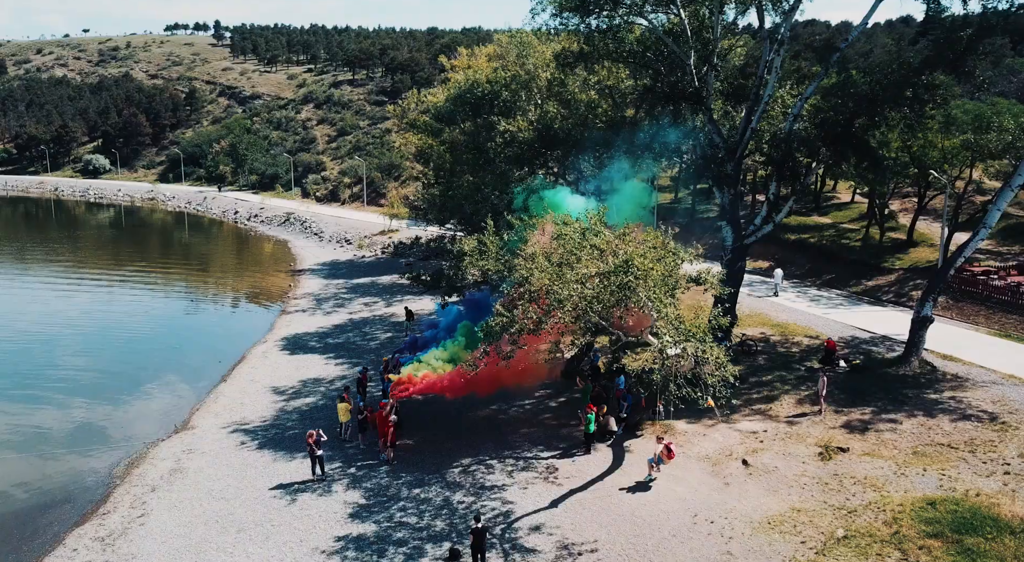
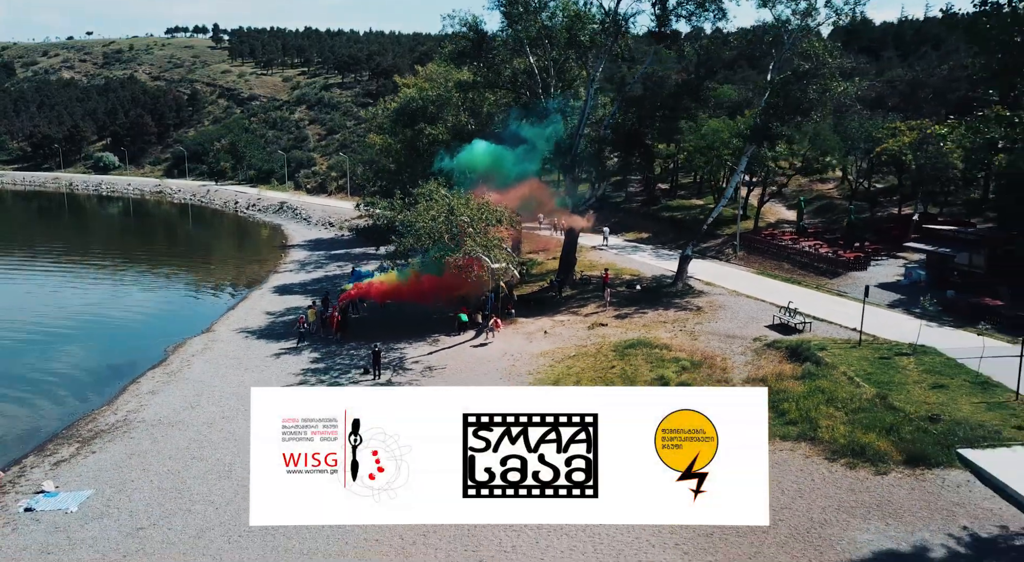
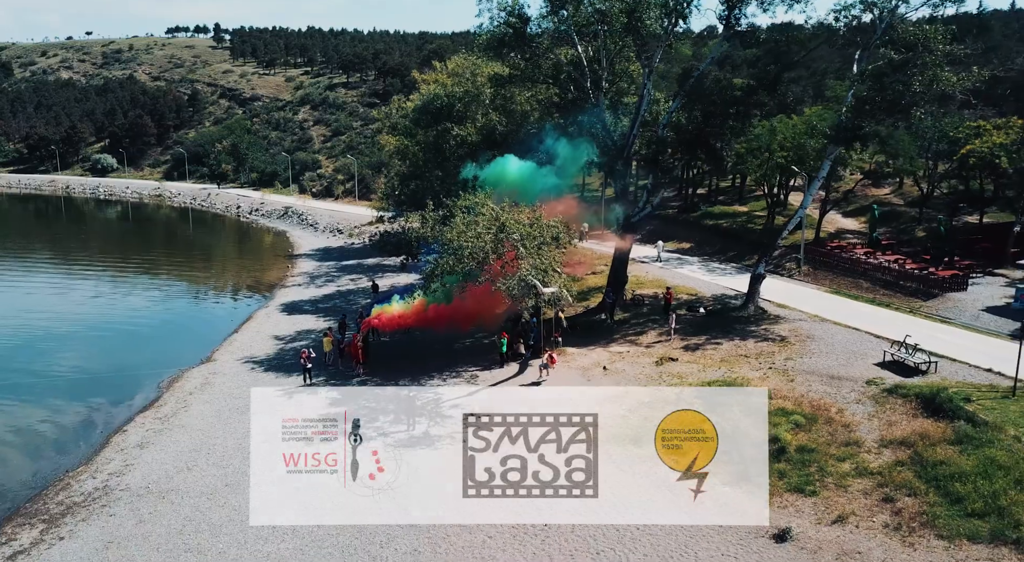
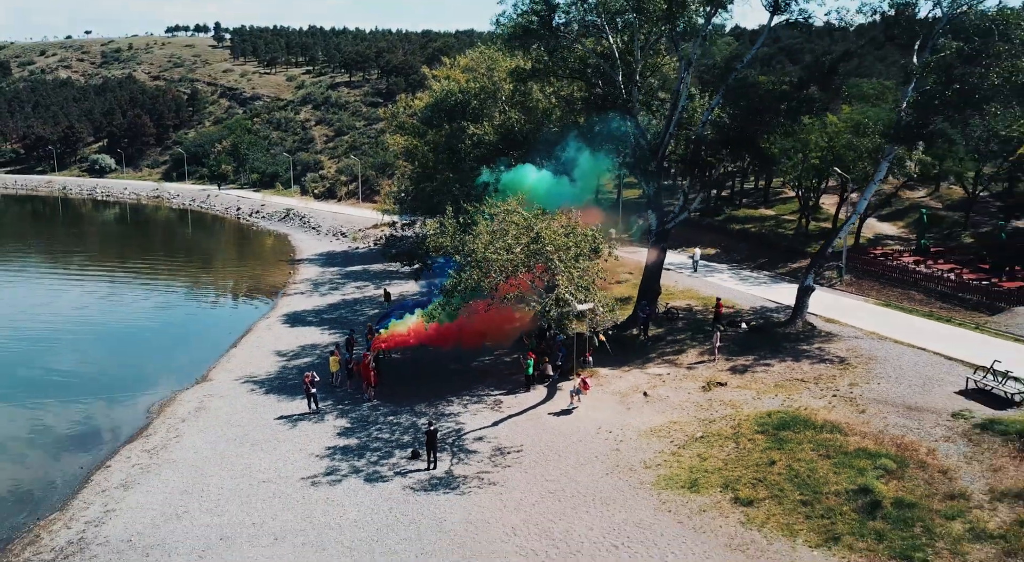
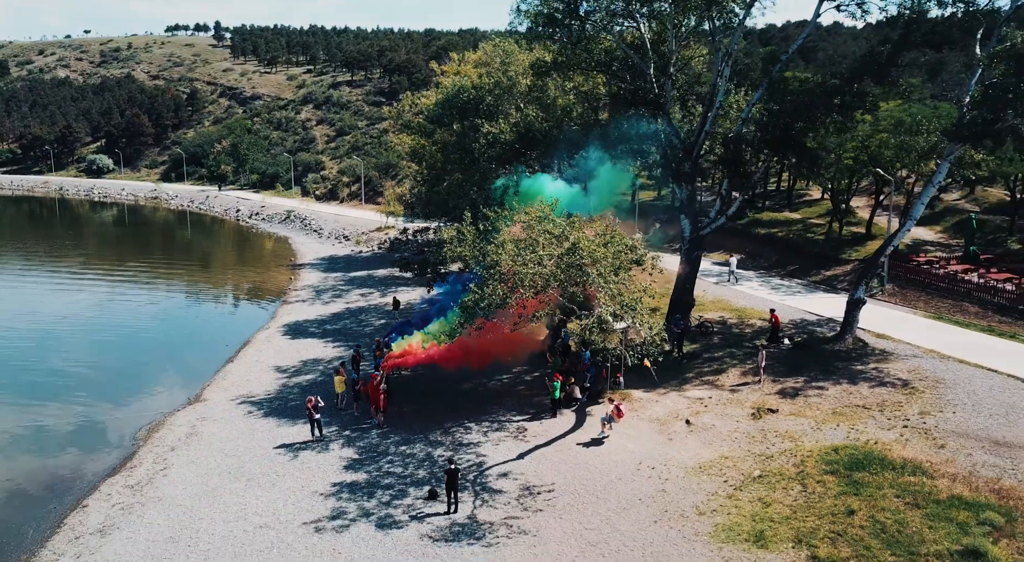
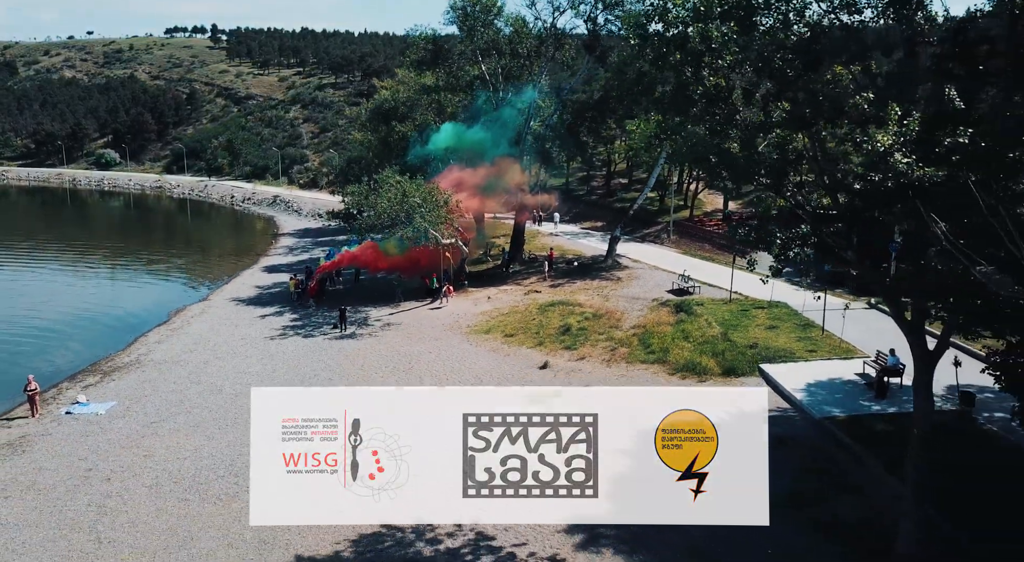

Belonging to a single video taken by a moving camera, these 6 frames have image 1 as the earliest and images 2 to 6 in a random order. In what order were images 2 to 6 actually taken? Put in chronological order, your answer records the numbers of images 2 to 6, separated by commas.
5, 4, 3, 2, 6
